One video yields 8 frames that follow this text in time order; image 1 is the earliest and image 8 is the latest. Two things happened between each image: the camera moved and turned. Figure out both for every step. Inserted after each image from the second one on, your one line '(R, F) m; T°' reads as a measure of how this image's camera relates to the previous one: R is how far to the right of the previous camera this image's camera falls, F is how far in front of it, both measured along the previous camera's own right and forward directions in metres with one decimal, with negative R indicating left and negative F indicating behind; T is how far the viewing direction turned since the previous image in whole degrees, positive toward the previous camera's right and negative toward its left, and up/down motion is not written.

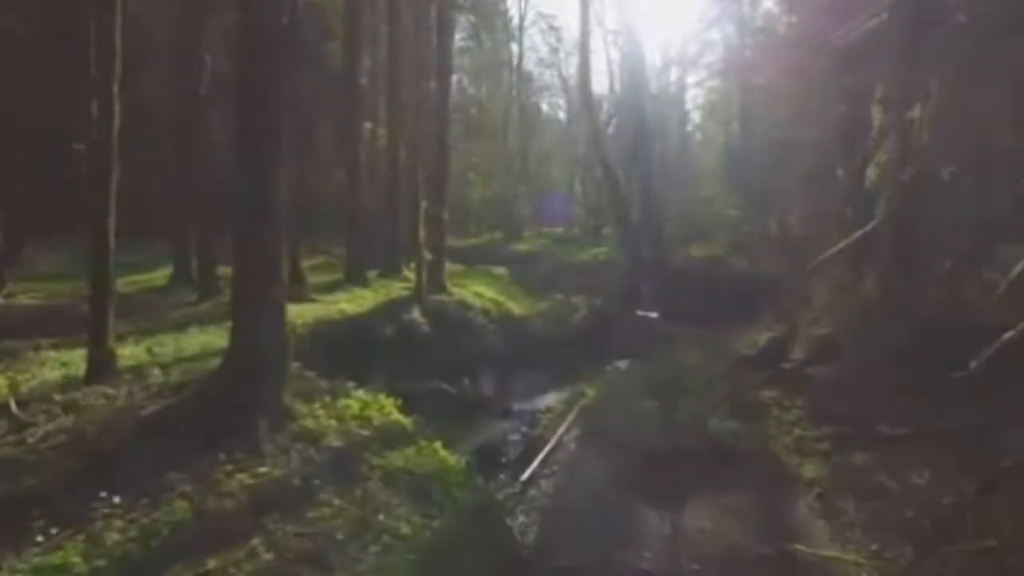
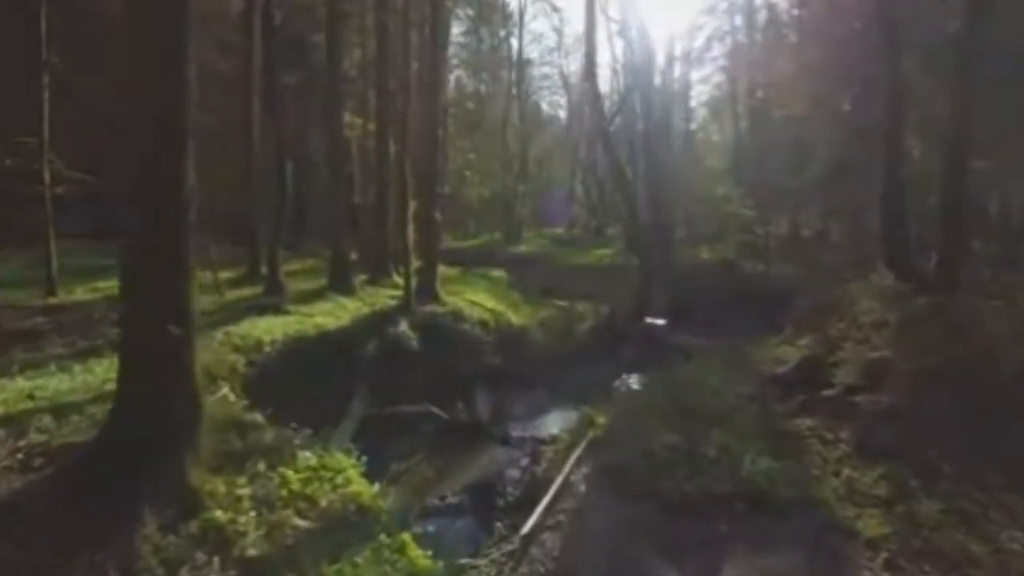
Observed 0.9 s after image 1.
(0.0, +2.4) m; 0°
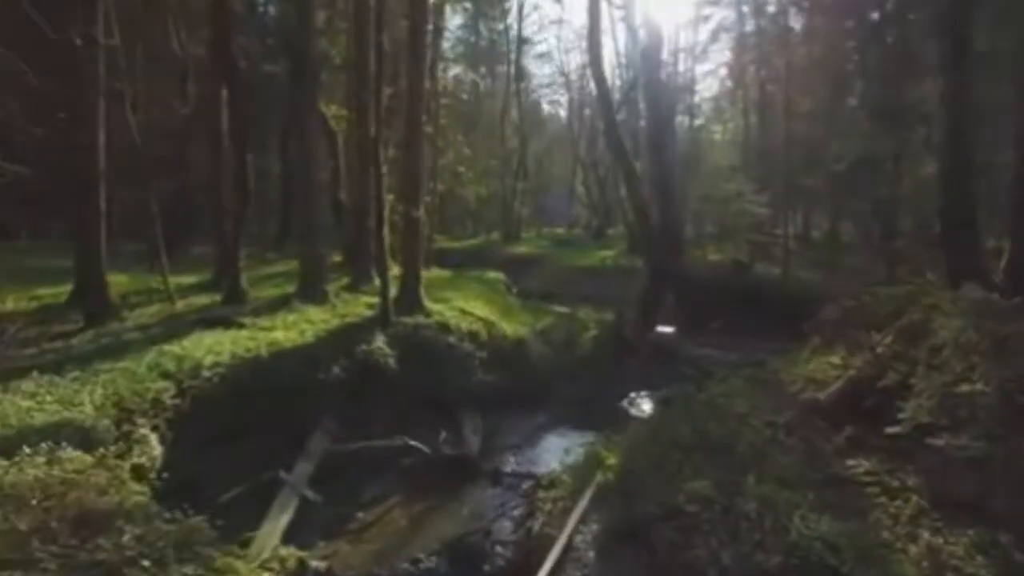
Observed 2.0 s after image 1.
(+0.1, +2.9) m; 0°
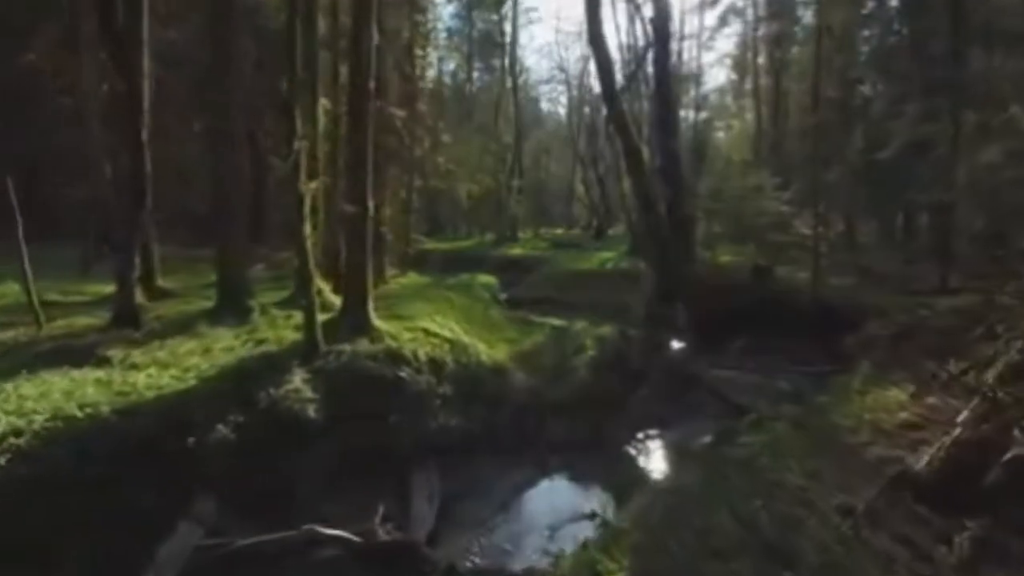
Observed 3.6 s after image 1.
(+0.5, +4.7) m; 0°
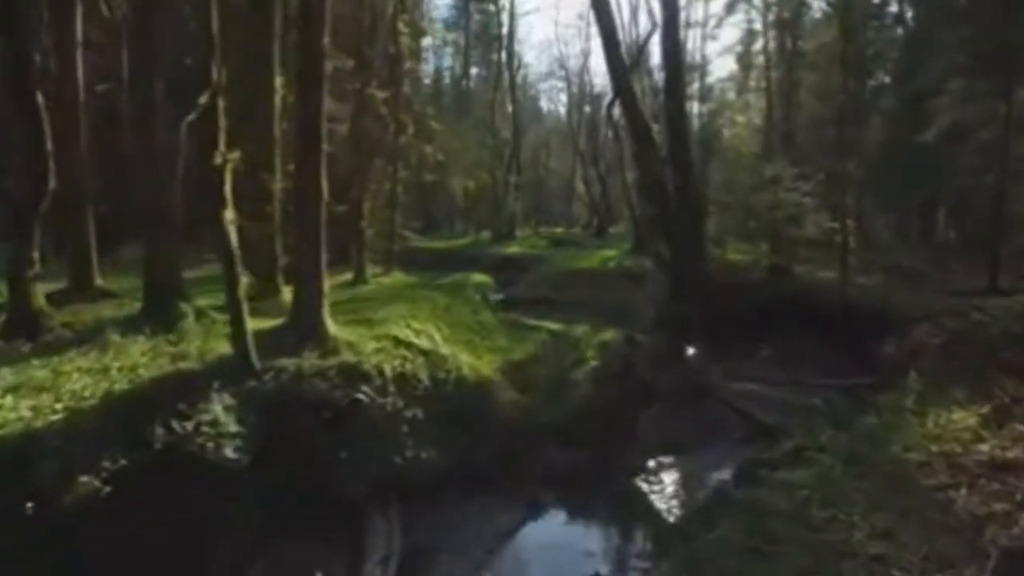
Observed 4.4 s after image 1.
(+0.2, +3.0) m; 0°
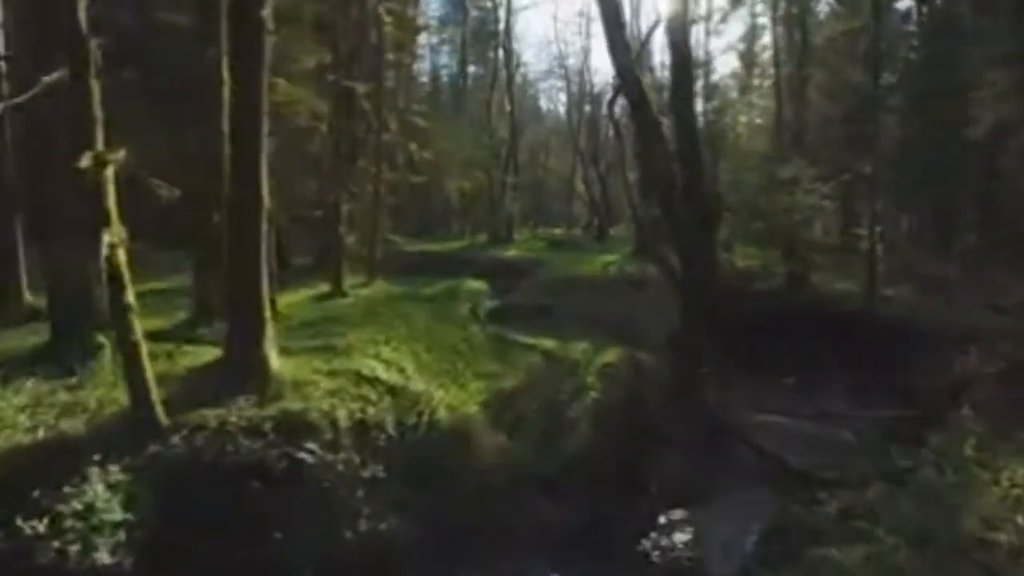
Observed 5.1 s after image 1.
(+0.2, +2.5) m; 0°
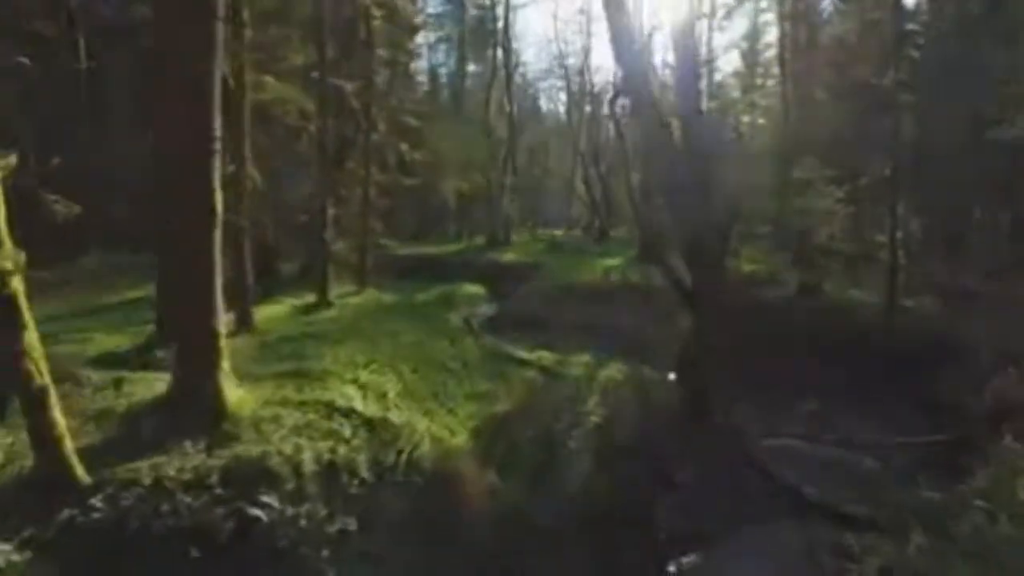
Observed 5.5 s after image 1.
(+0.1, +1.5) m; 0°
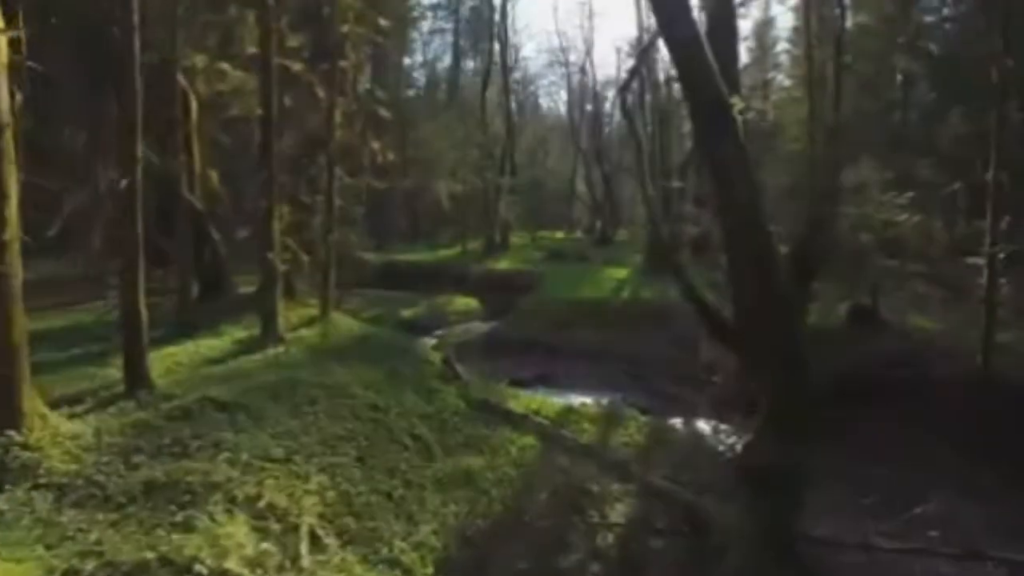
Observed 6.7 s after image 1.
(+0.2, +4.8) m; 0°
